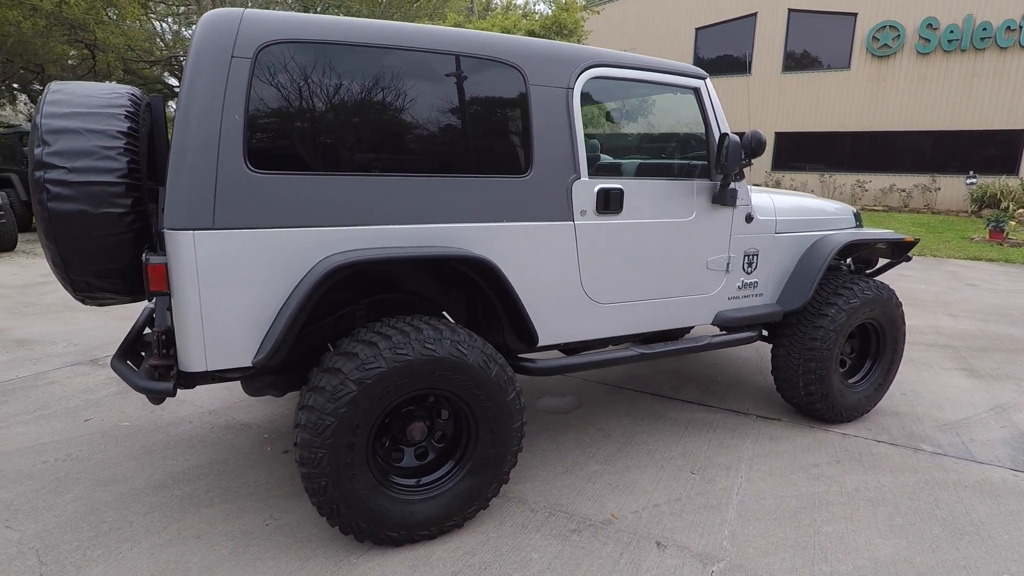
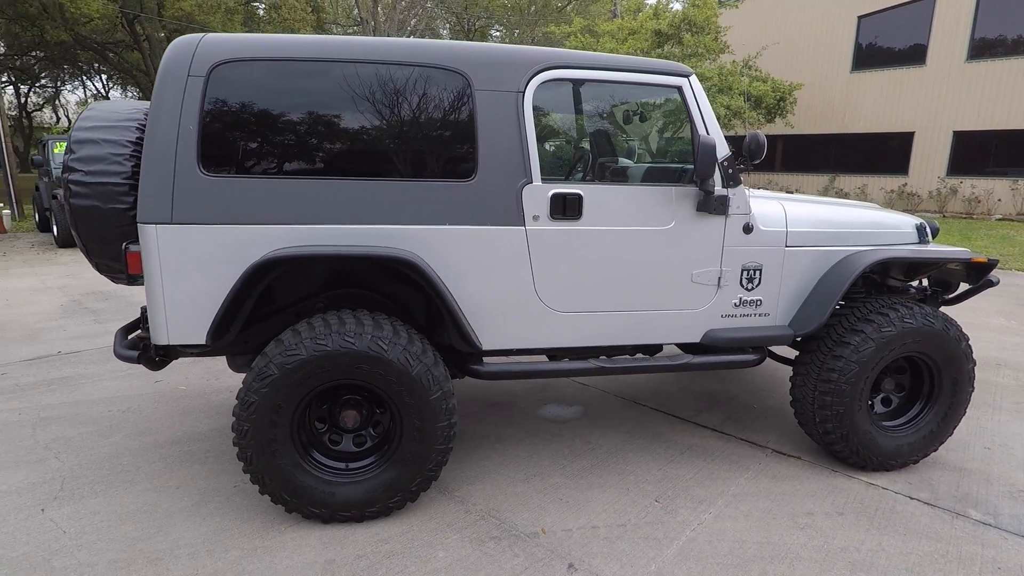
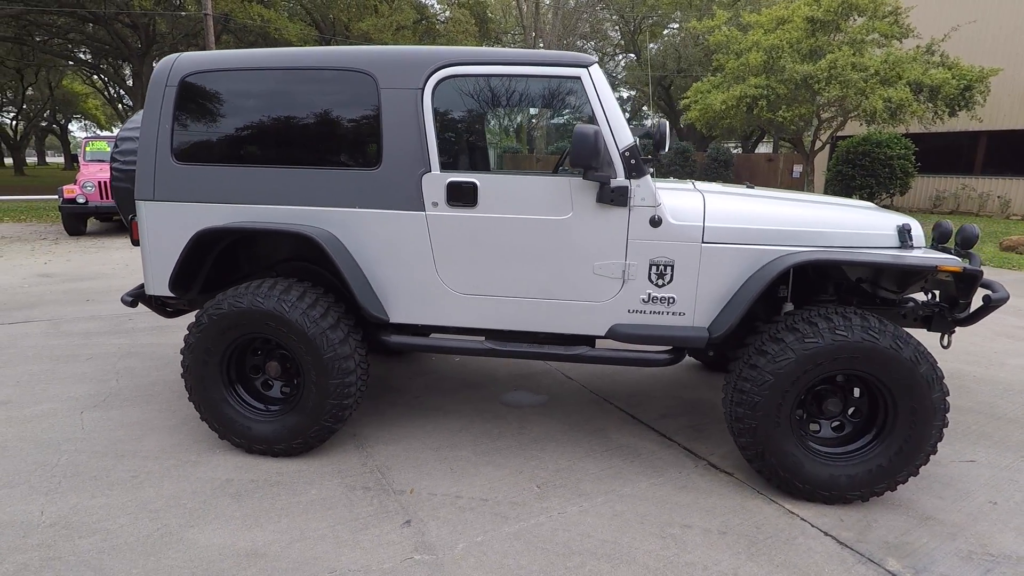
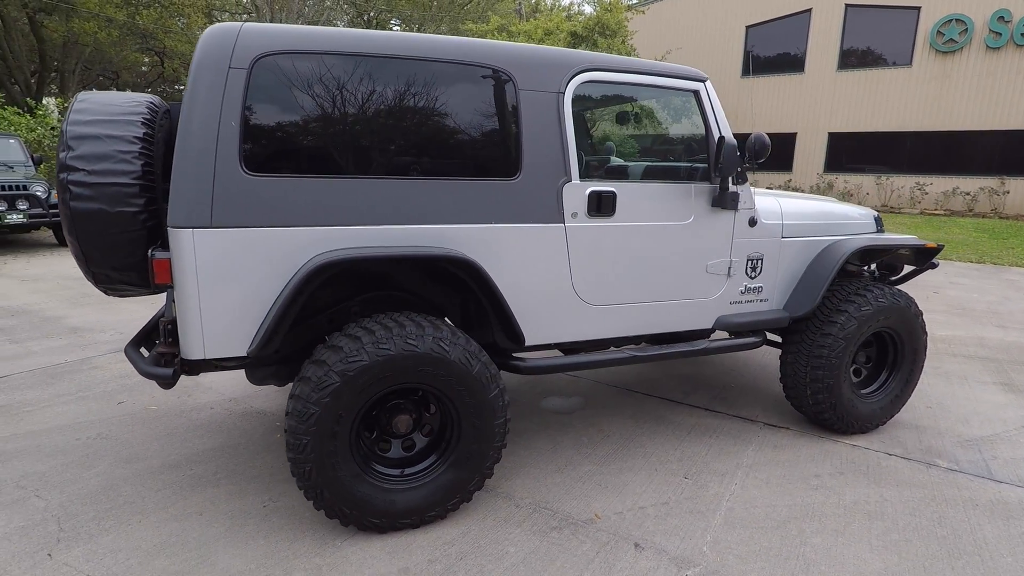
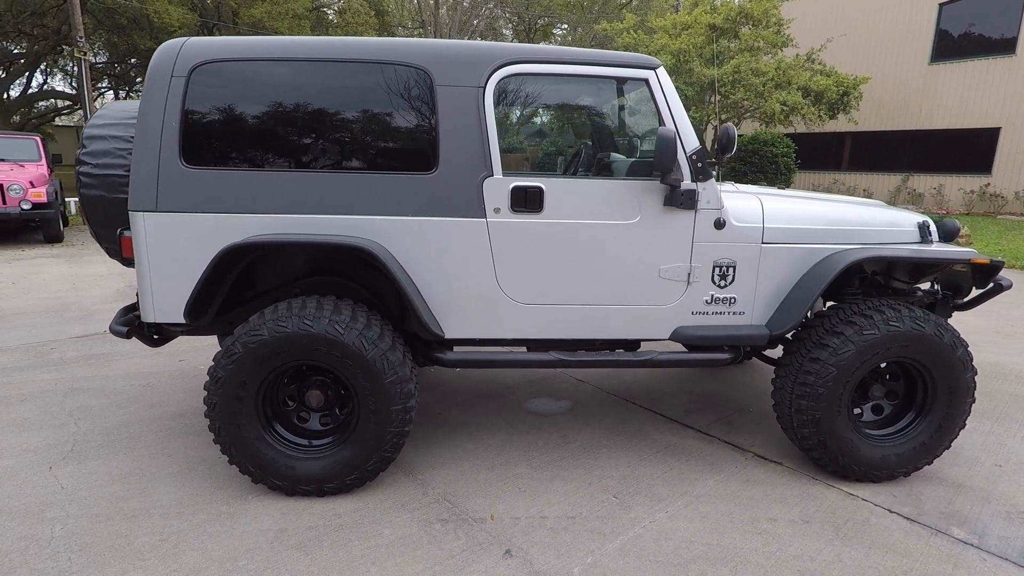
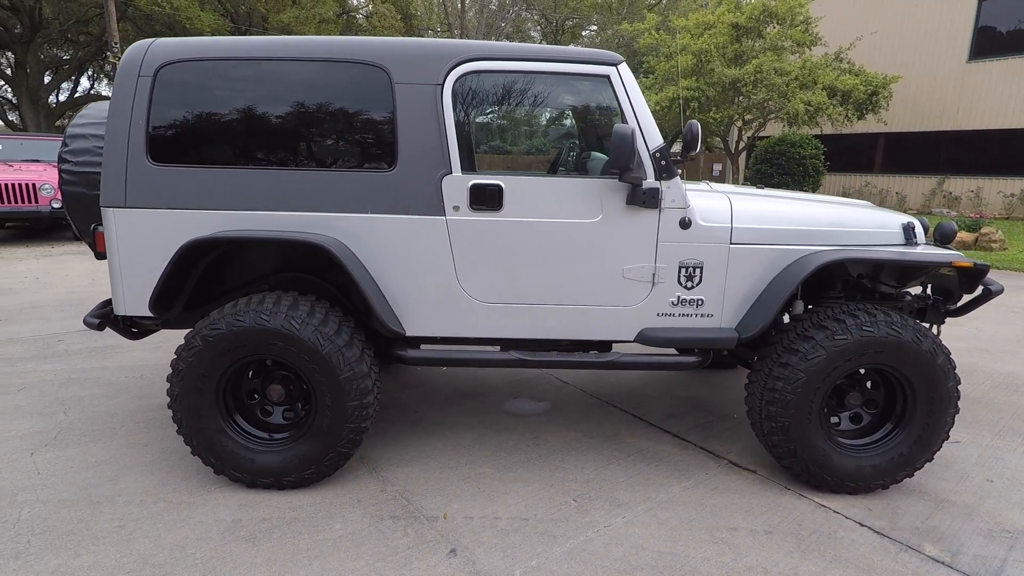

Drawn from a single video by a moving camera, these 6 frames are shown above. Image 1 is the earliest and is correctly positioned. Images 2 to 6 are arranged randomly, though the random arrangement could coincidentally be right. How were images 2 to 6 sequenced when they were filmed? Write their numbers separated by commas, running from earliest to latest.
4, 2, 5, 6, 3
